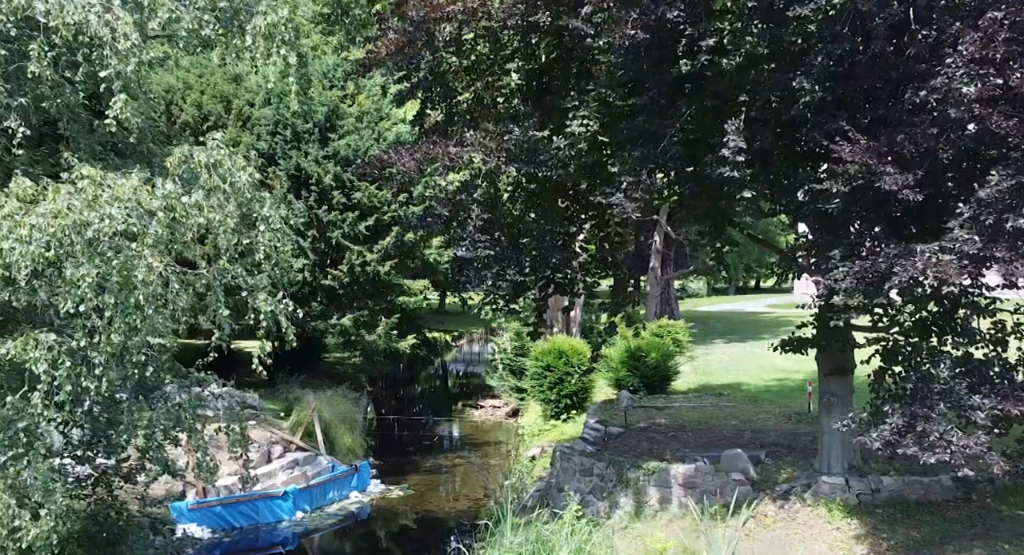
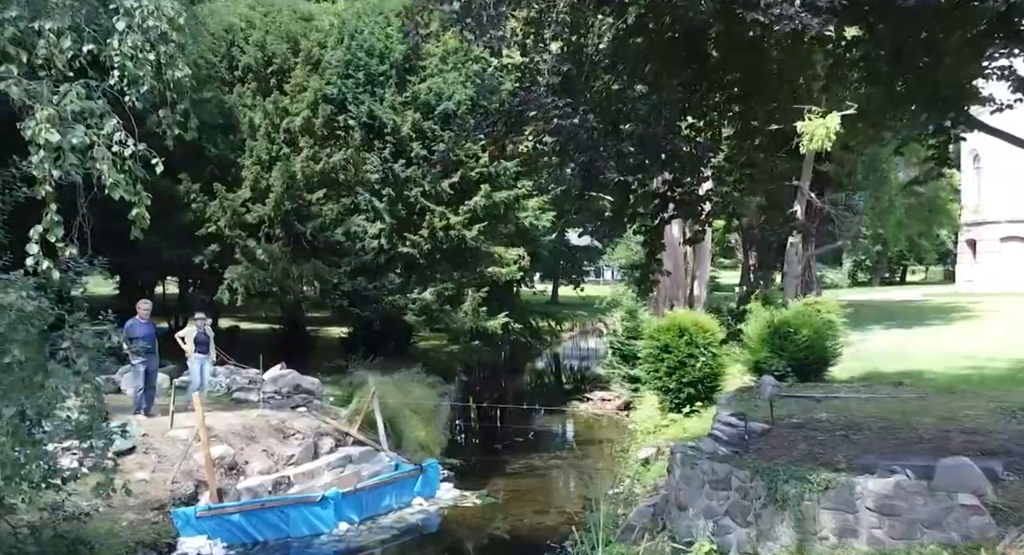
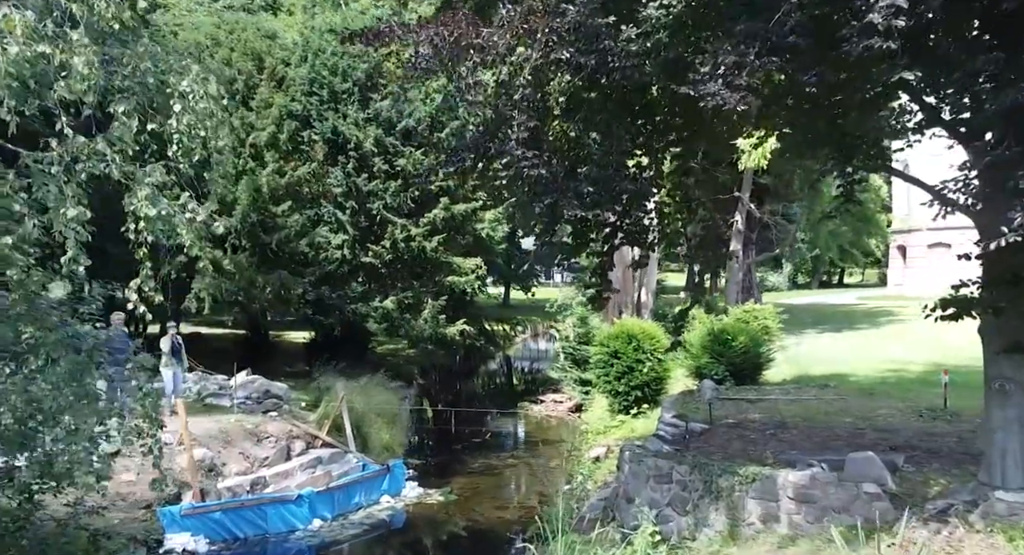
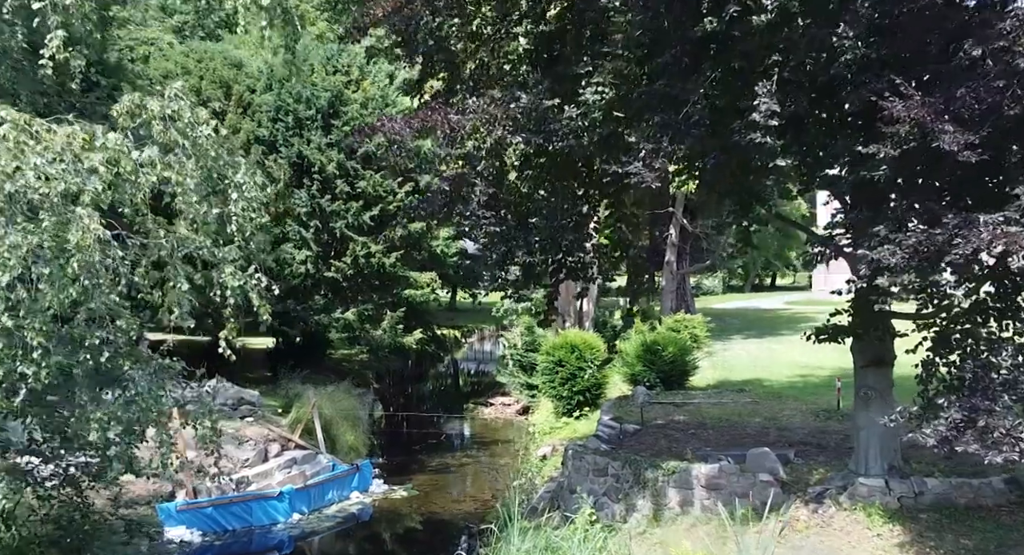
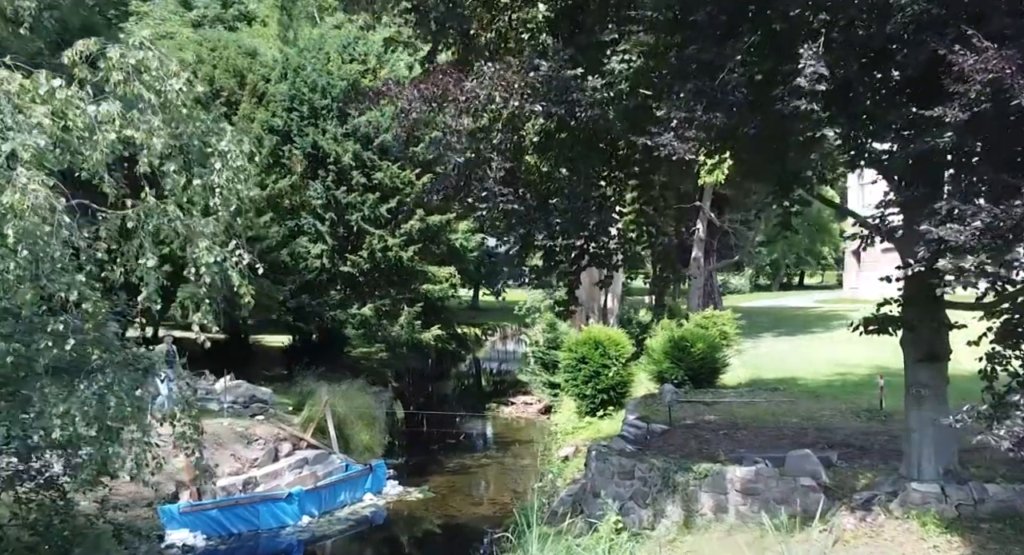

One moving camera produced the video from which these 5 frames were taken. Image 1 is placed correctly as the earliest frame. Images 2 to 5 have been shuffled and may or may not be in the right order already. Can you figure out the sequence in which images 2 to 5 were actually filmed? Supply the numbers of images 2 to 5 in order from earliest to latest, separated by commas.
4, 5, 3, 2
